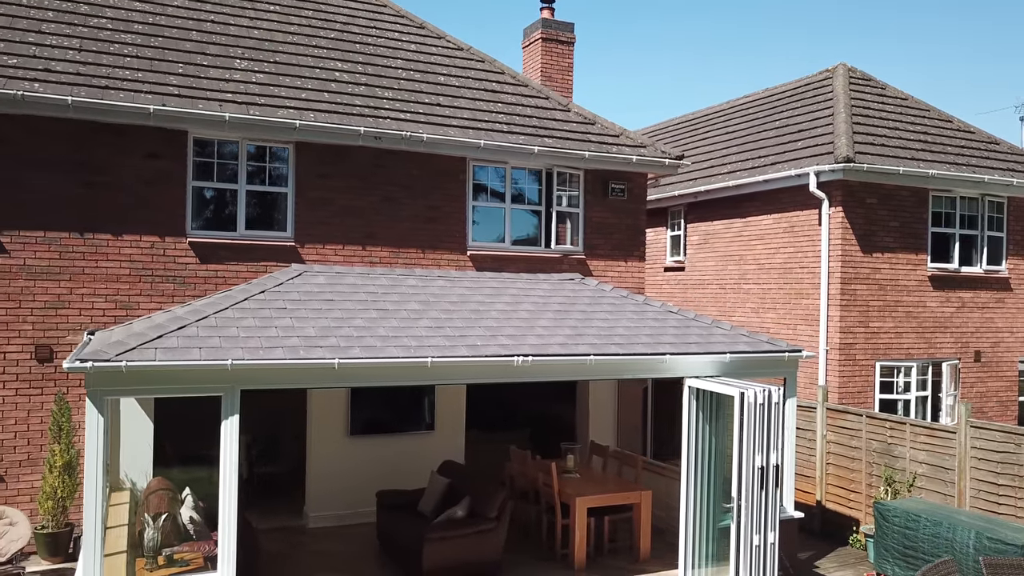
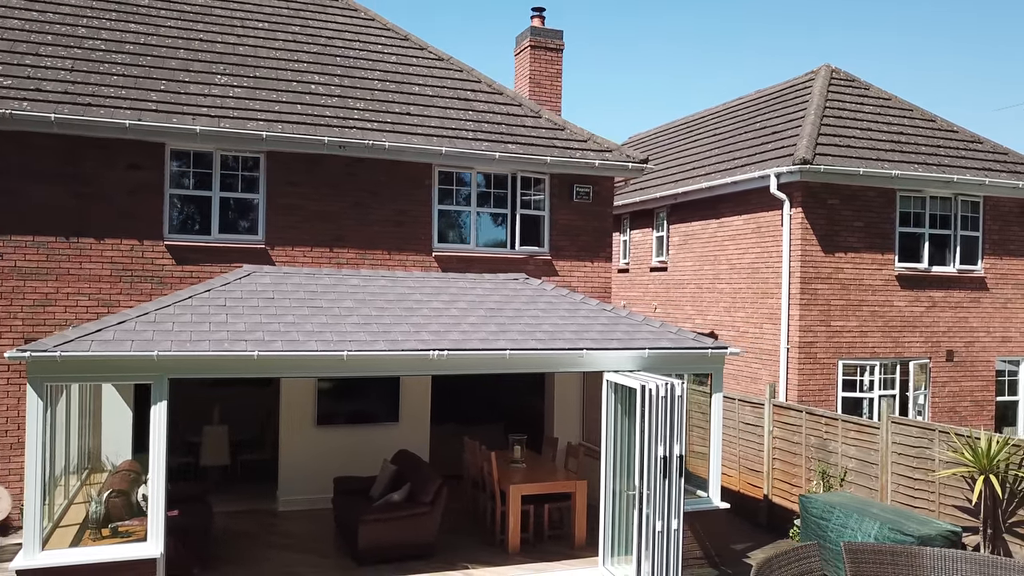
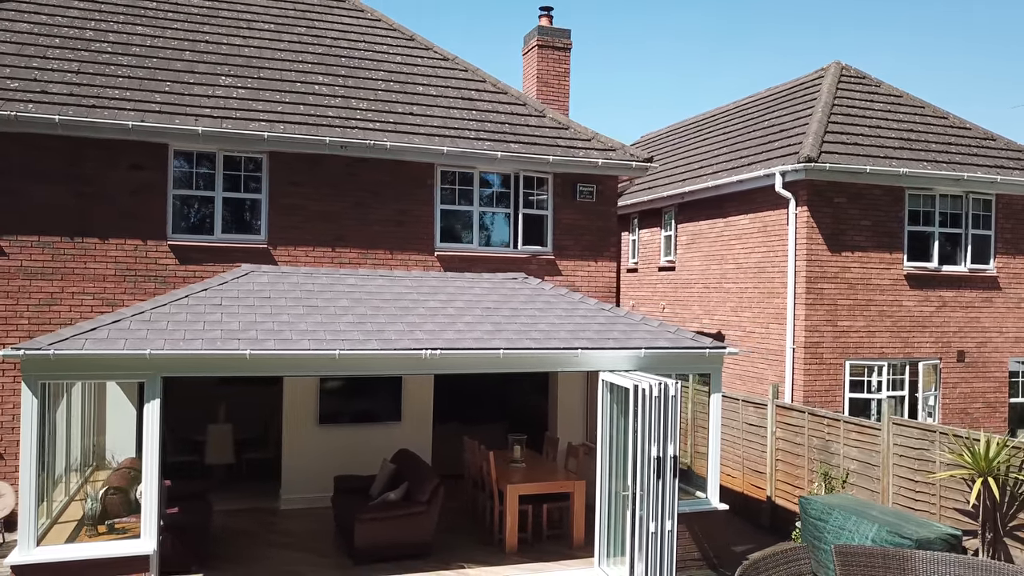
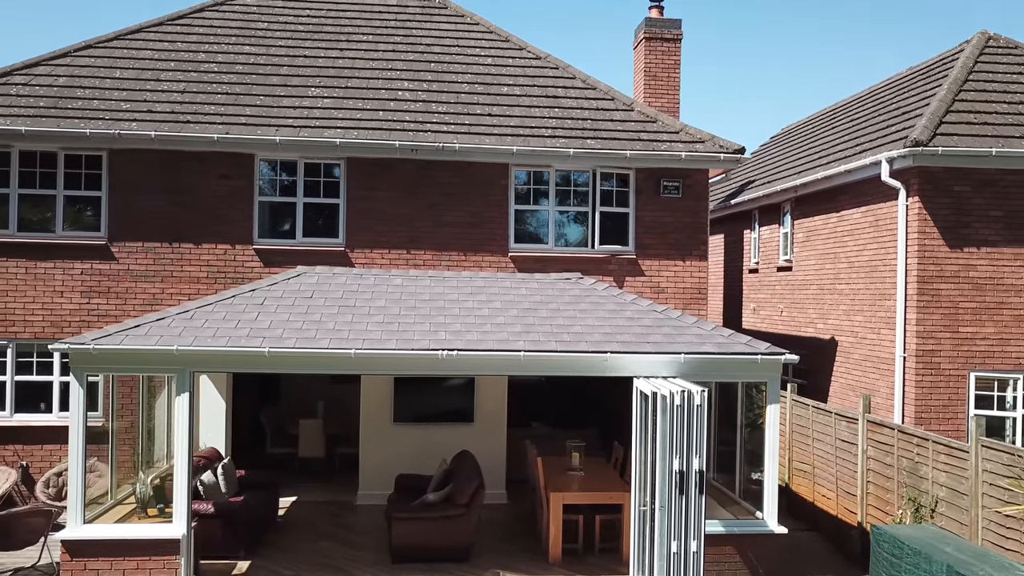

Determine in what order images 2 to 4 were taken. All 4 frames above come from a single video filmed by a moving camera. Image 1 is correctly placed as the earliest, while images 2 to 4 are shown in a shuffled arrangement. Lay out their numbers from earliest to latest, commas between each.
2, 3, 4
